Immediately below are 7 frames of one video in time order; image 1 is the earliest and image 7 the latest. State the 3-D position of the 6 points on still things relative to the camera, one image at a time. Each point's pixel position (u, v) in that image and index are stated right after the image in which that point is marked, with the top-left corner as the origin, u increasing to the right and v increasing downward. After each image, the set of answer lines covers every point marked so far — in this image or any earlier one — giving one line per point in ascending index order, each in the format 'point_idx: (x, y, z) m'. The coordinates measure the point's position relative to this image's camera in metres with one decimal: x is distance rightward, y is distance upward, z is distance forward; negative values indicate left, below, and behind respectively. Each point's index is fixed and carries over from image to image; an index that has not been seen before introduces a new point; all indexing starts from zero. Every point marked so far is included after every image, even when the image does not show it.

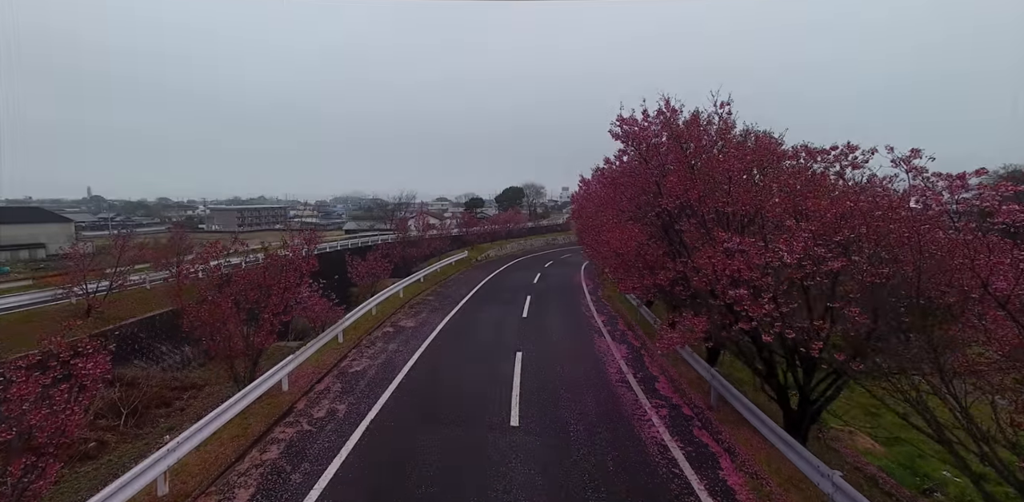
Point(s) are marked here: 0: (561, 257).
0: (+1.8, -0.3, +18.8) m
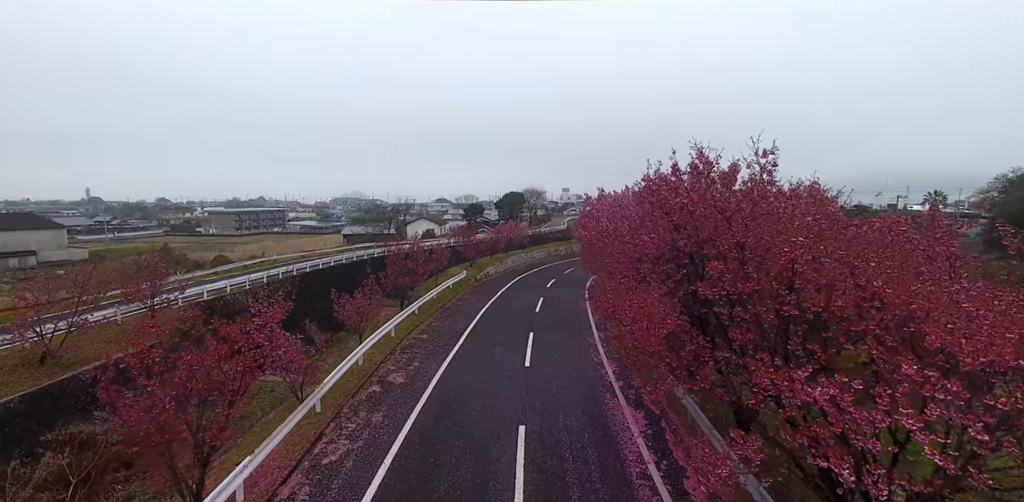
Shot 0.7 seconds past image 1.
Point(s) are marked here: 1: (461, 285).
0: (+1.8, -0.9, +18.0) m
1: (-1.4, -1.0, +14.0) m
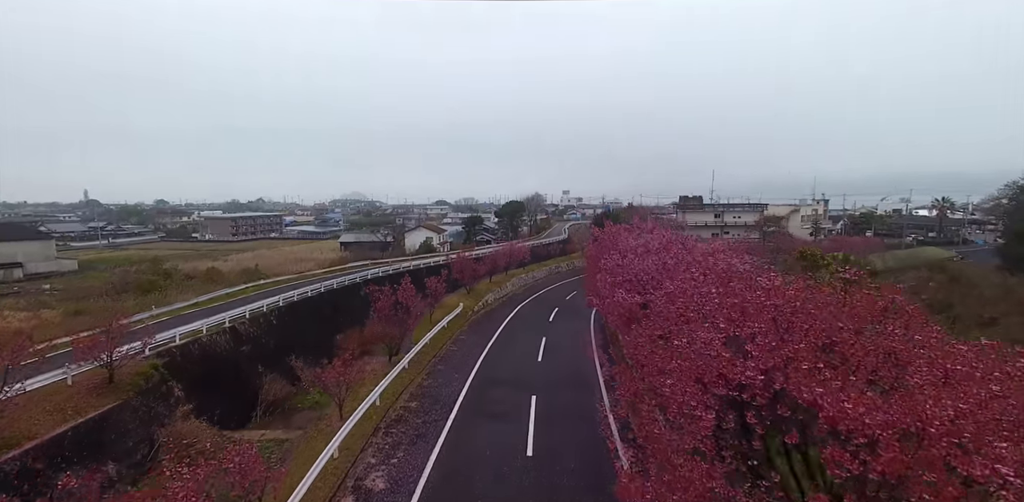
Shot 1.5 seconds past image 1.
0: (+1.8, -1.7, +17.1) m
1: (-1.4, -1.8, +13.0) m
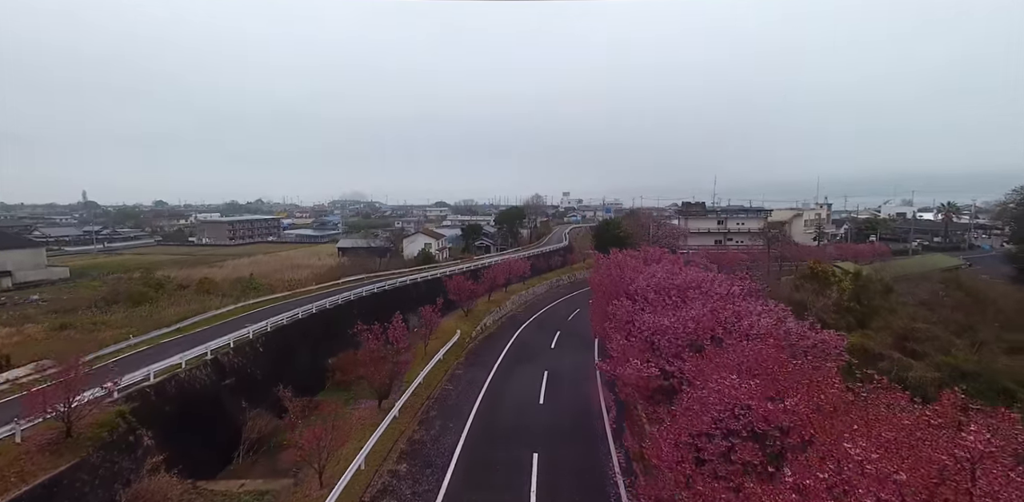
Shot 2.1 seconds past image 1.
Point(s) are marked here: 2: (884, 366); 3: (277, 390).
0: (+1.8, -2.3, +16.3) m
1: (-1.4, -2.4, +12.3) m
2: (+9.1, -2.7, +12.1) m
3: (-5.9, -3.5, +12.5) m
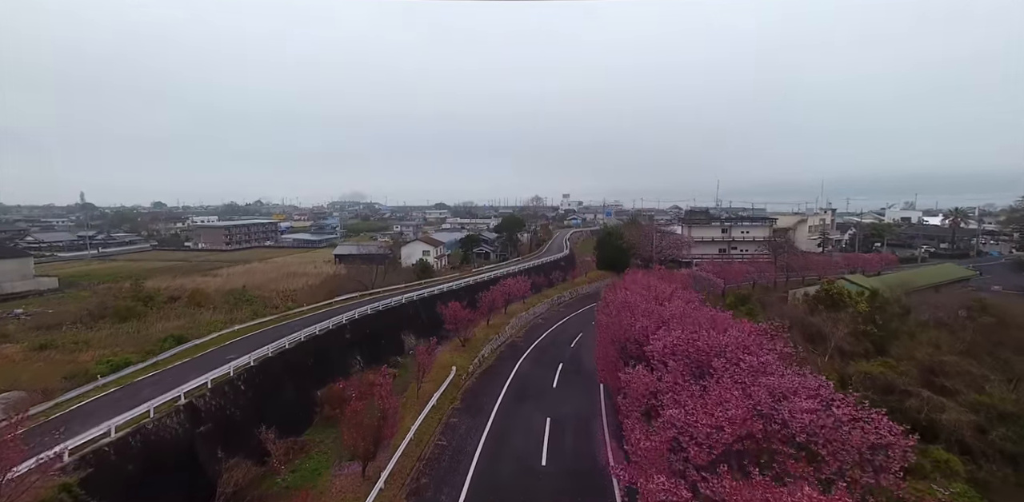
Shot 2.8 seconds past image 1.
0: (+1.8, -3.0, +15.4) m
1: (-1.4, -3.1, +11.4) m
2: (+9.1, -3.4, +11.2) m
3: (-5.9, -4.2, +11.6) m
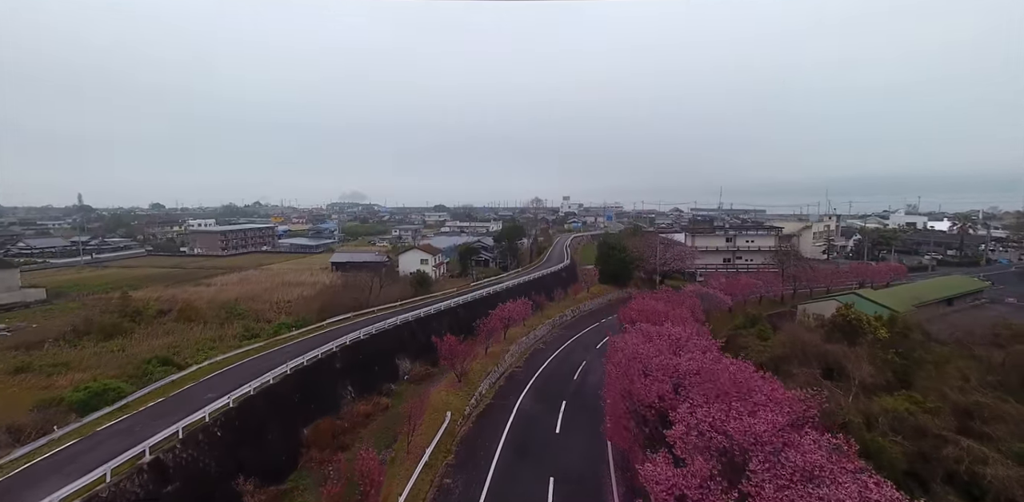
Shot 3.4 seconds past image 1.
0: (+1.8, -3.8, +14.5) m
1: (-1.4, -3.9, +10.5) m
2: (+9.1, -4.2, +10.3) m
3: (-5.9, -5.0, +10.6) m
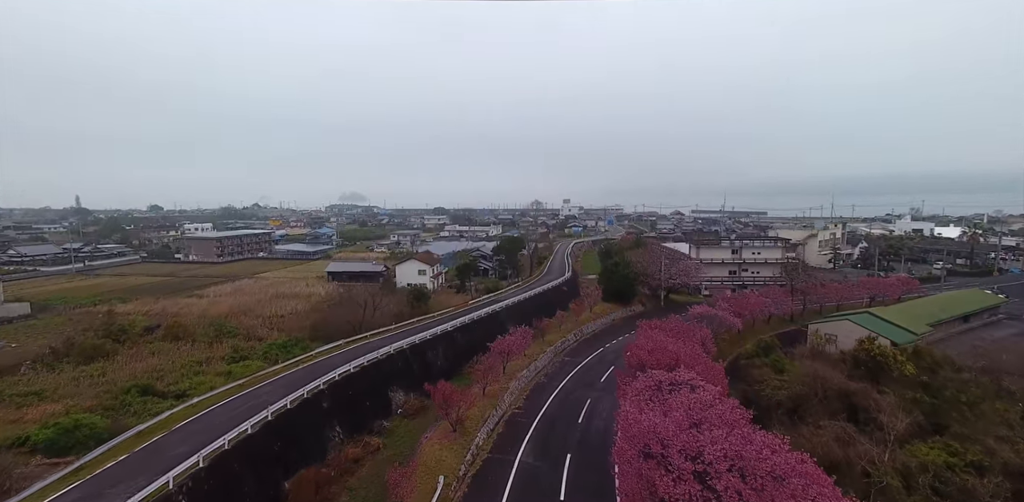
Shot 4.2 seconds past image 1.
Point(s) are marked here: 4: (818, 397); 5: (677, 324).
0: (+1.8, -4.7, +13.4) m
1: (-1.4, -4.8, +9.3) m
2: (+9.1, -5.1, +9.2) m
3: (-5.9, -5.9, +9.5) m
4: (+8.8, -4.2, +14.2) m
5: (+5.9, -2.6, +17.6) m
